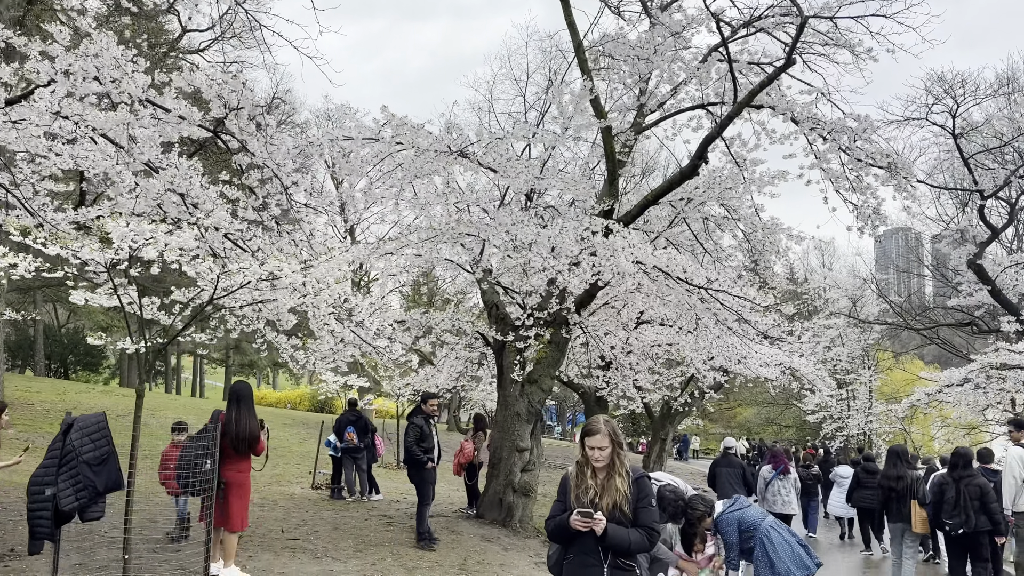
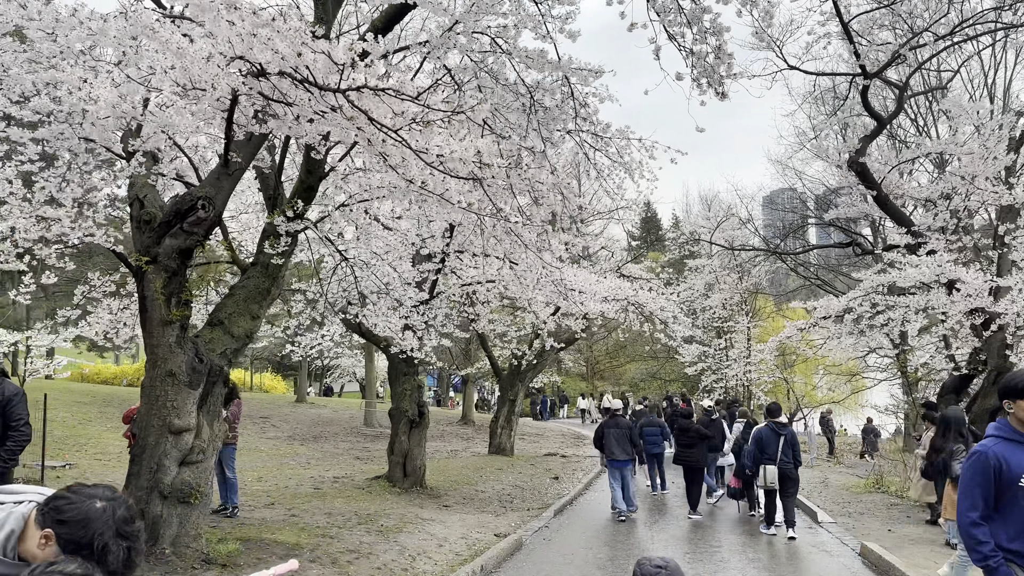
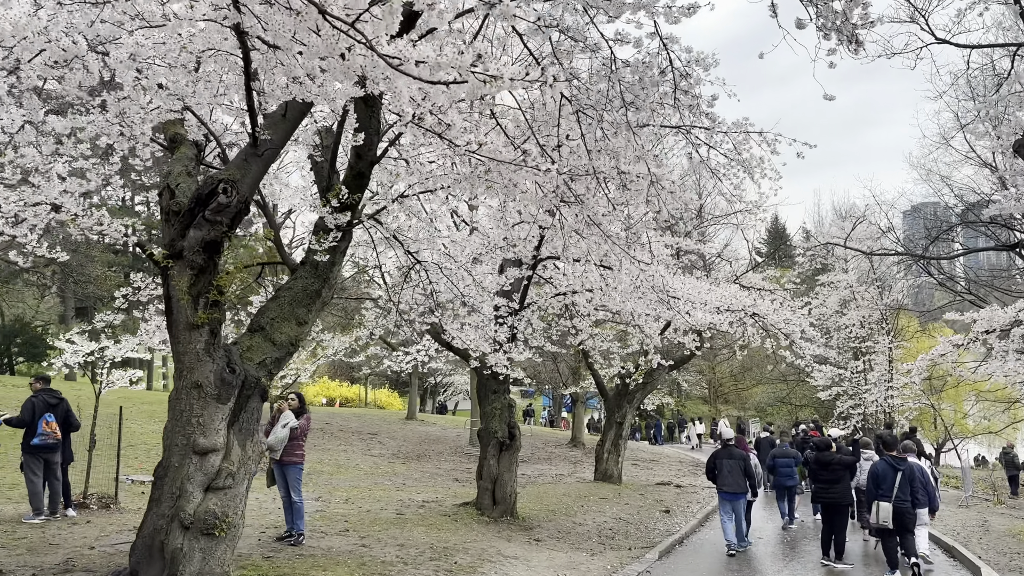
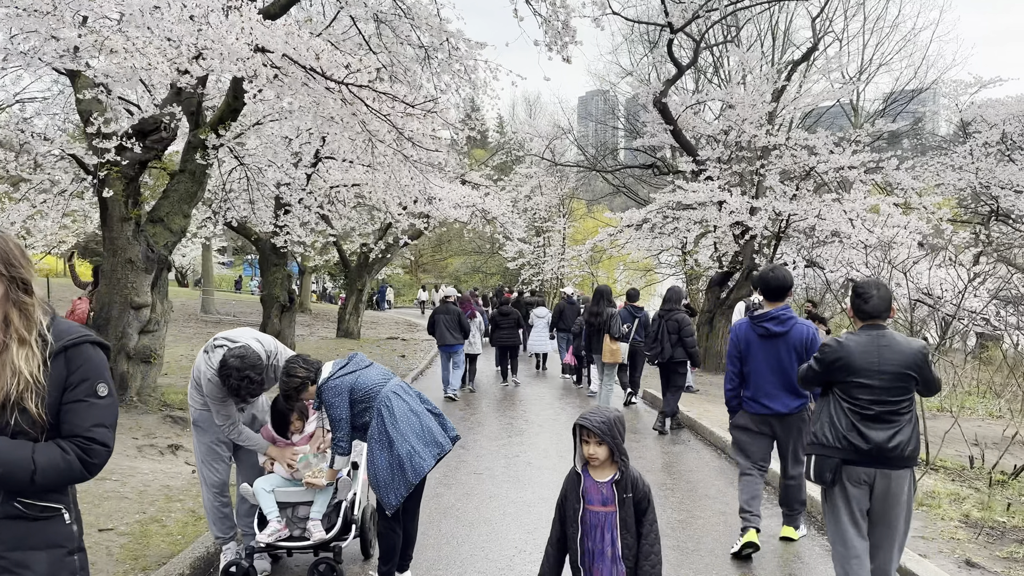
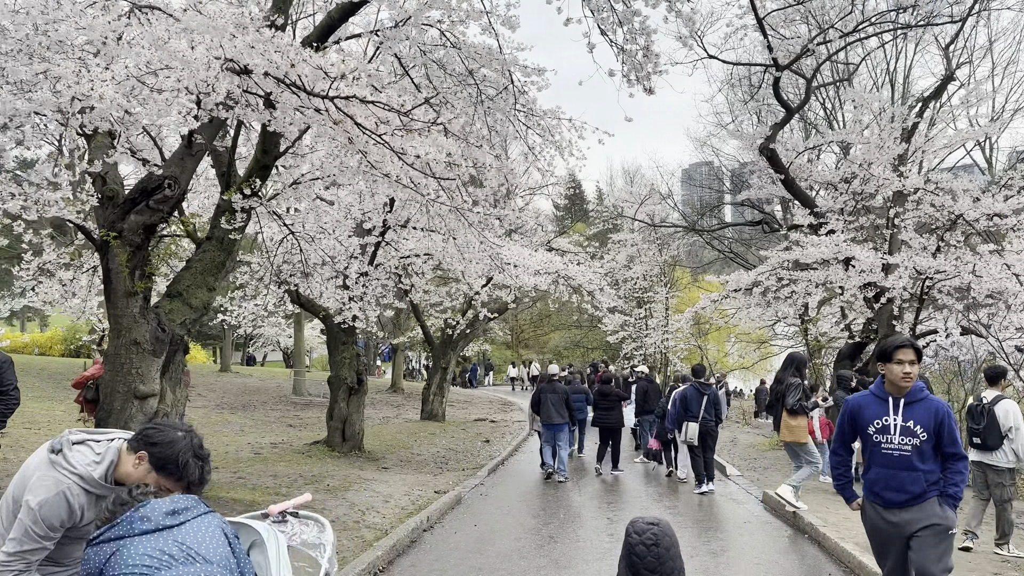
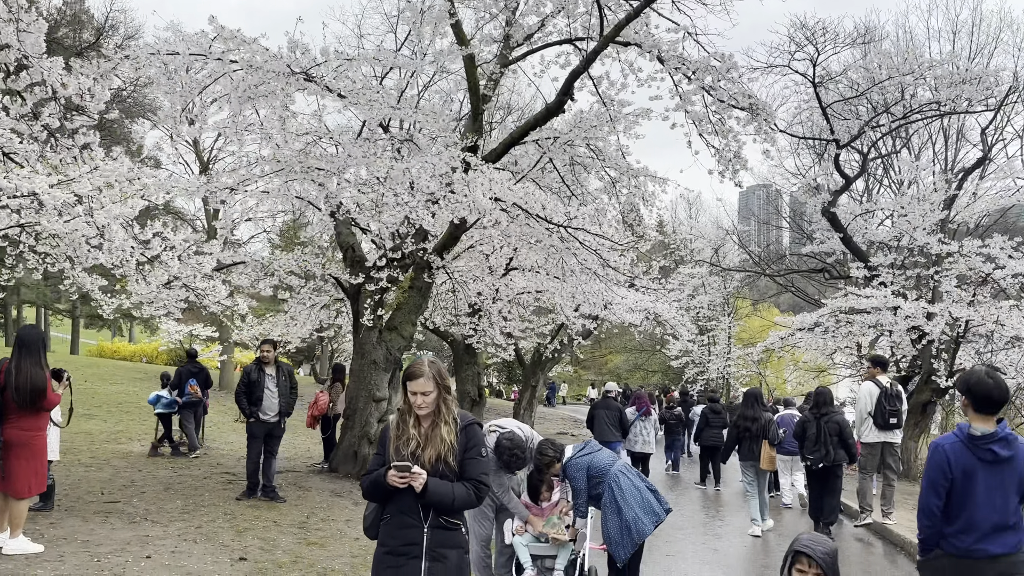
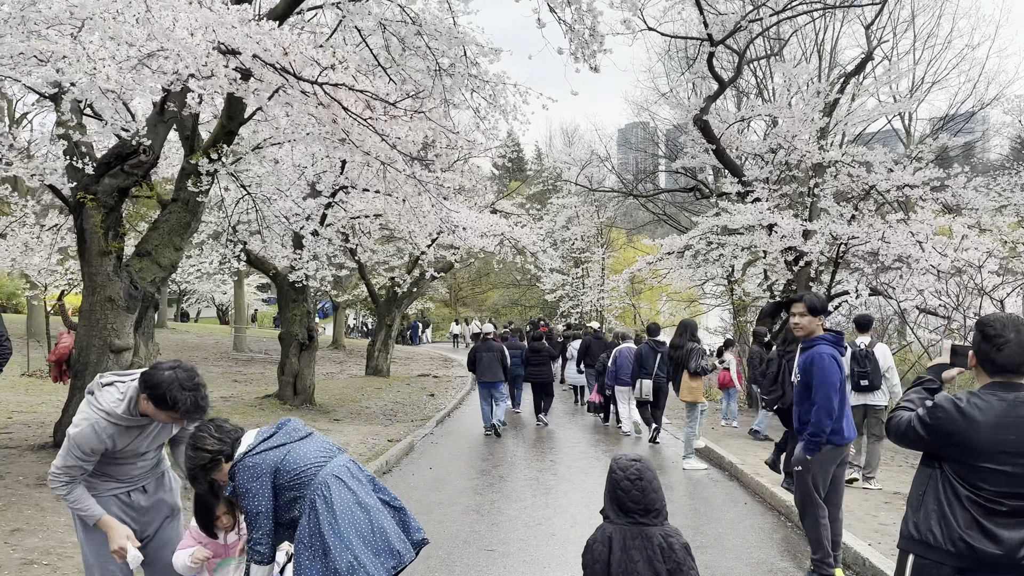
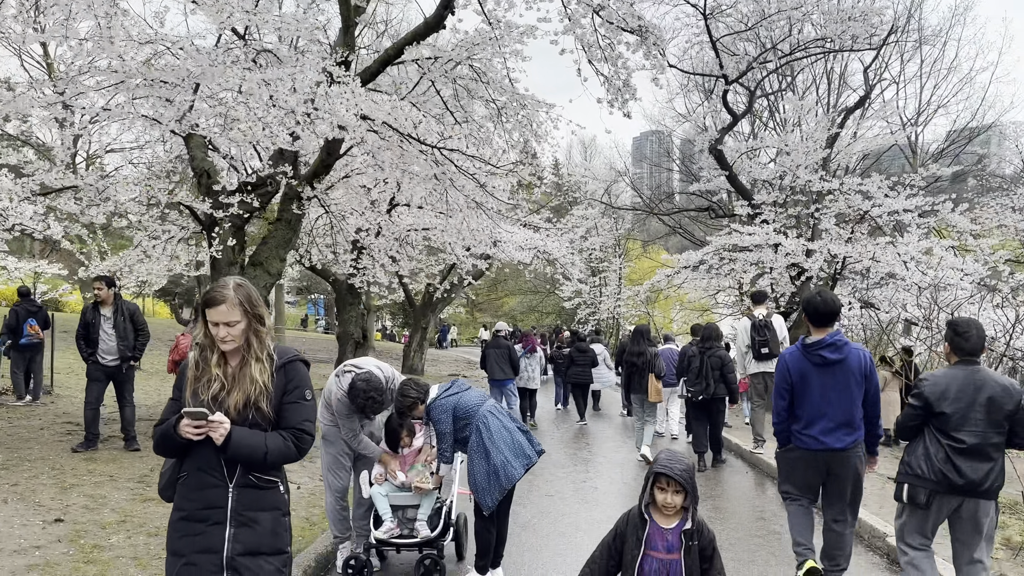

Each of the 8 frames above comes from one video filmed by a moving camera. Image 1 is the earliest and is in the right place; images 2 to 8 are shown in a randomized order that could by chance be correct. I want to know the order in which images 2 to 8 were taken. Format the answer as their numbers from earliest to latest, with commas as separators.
6, 8, 4, 7, 5, 2, 3
